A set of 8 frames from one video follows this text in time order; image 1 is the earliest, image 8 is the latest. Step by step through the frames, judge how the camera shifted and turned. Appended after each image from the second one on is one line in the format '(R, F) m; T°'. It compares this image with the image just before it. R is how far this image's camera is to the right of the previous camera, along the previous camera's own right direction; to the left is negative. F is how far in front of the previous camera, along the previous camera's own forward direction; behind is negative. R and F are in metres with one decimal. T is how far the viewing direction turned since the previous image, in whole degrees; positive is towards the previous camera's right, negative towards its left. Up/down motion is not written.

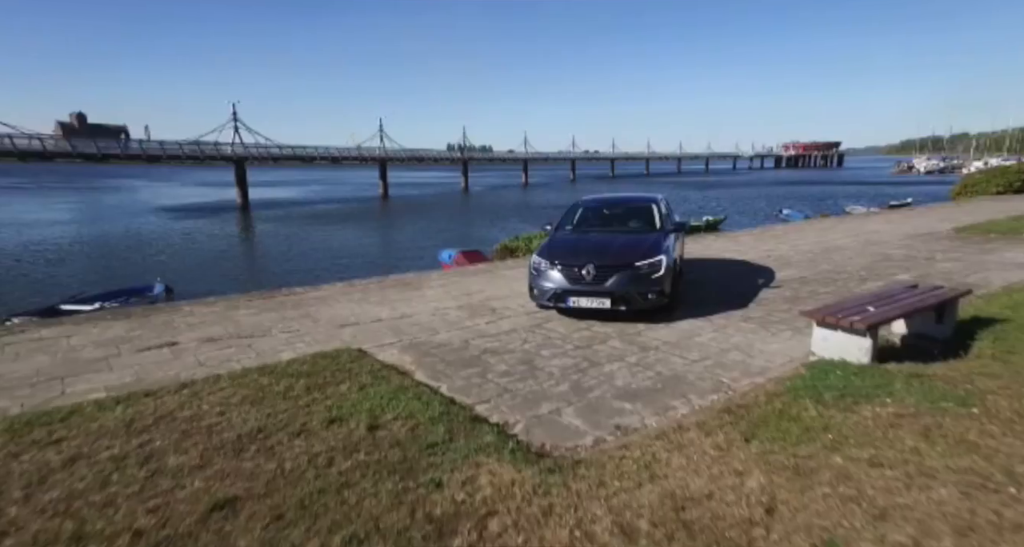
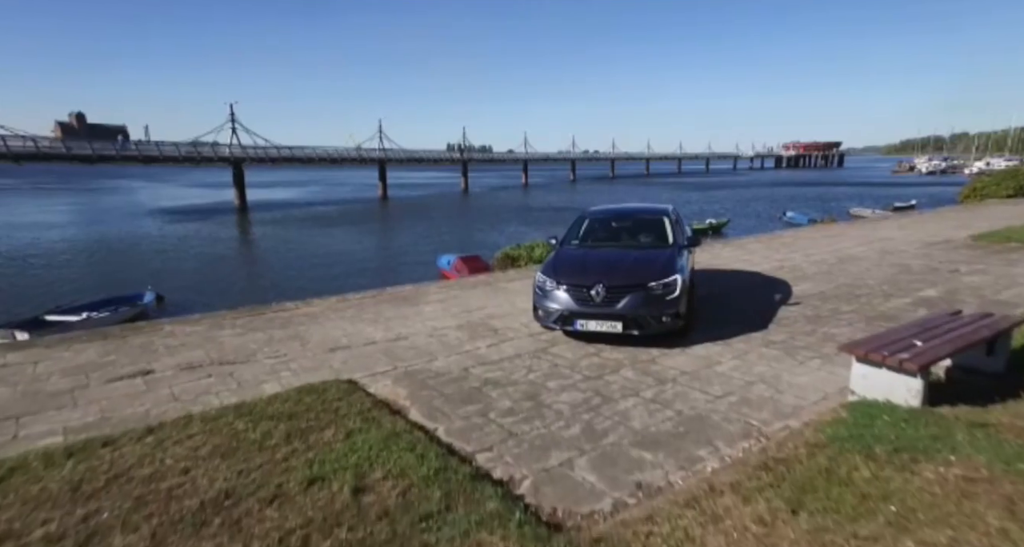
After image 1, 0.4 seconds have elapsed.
(0.0, +0.5) m; 0°
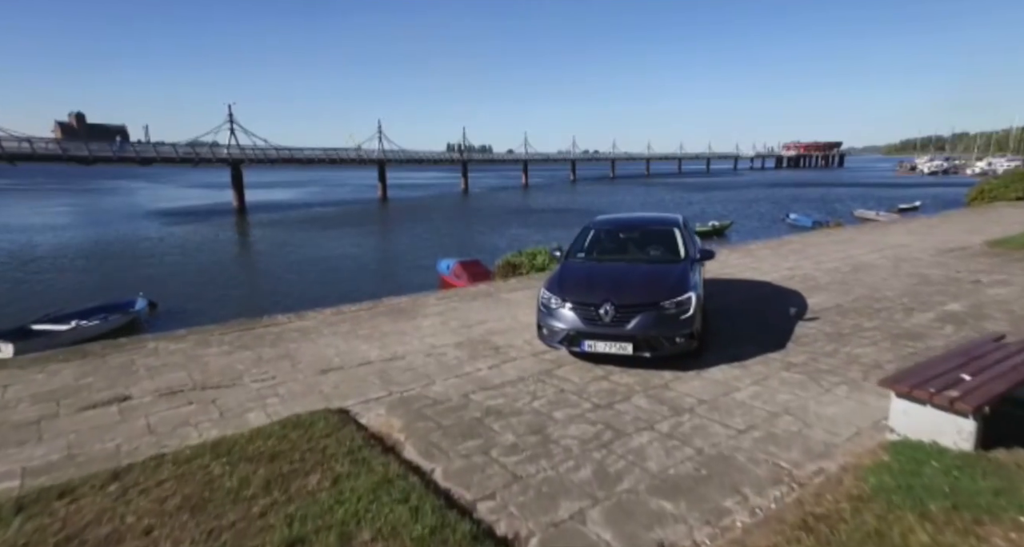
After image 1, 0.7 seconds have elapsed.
(0.0, +0.4) m; 0°
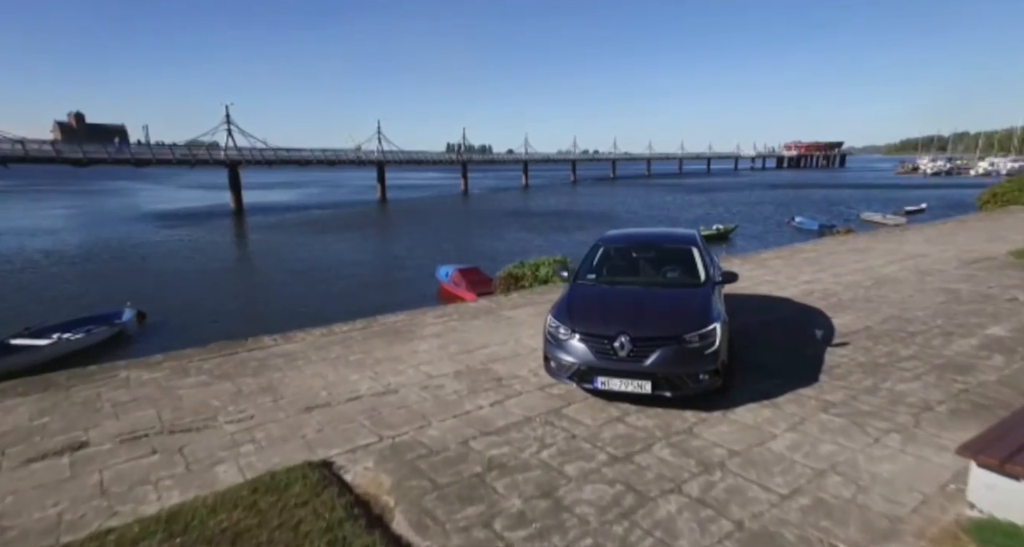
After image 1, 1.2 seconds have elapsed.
(0.0, +0.6) m; 0°
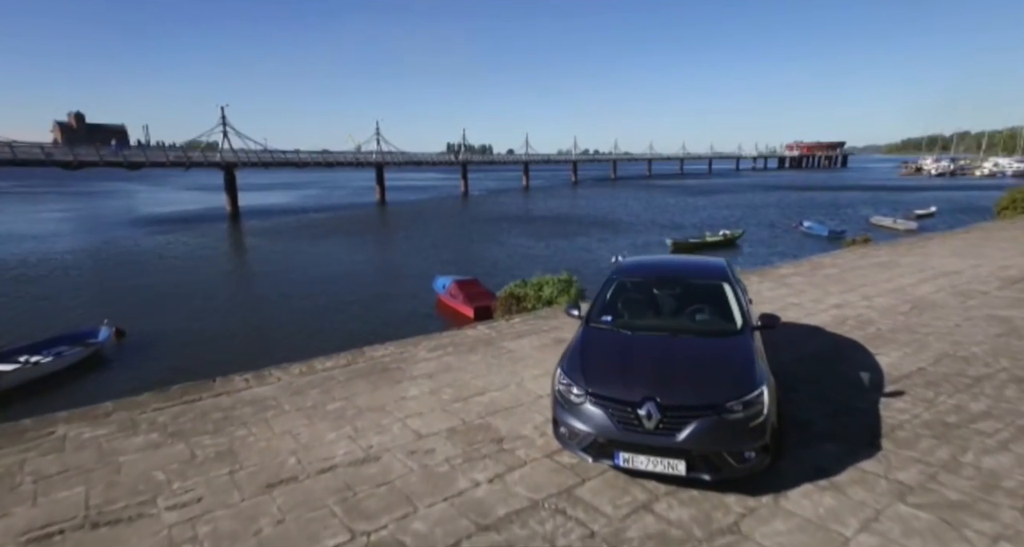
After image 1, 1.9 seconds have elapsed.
(0.0, +1.0) m; 0°
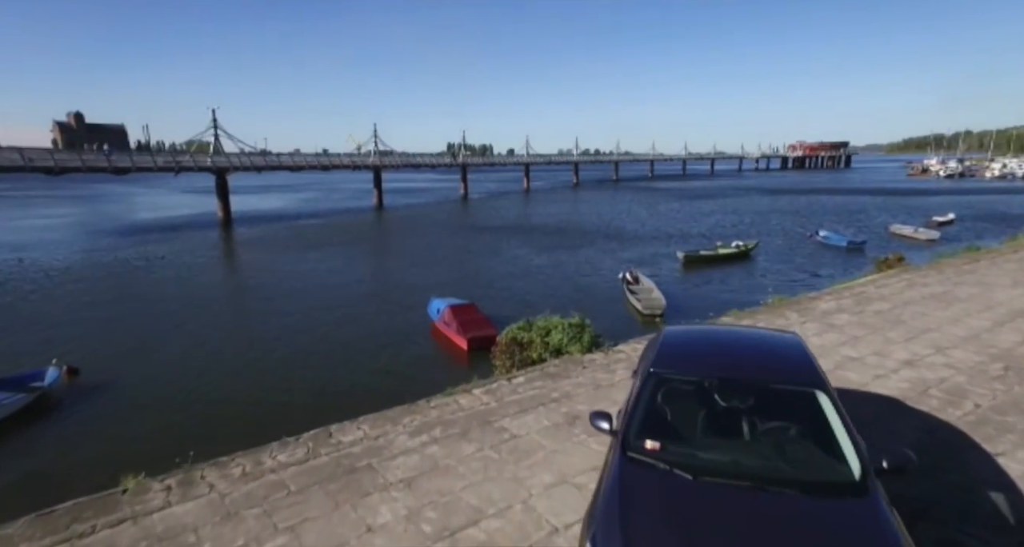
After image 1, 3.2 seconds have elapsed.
(0.0, +1.7) m; 0°
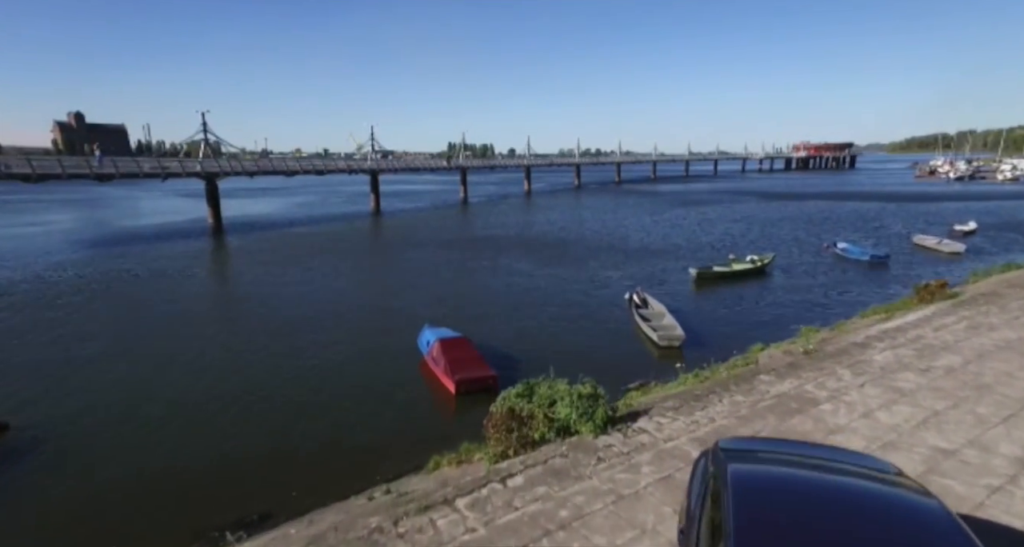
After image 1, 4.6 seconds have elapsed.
(+0.1, +1.9) m; 0°
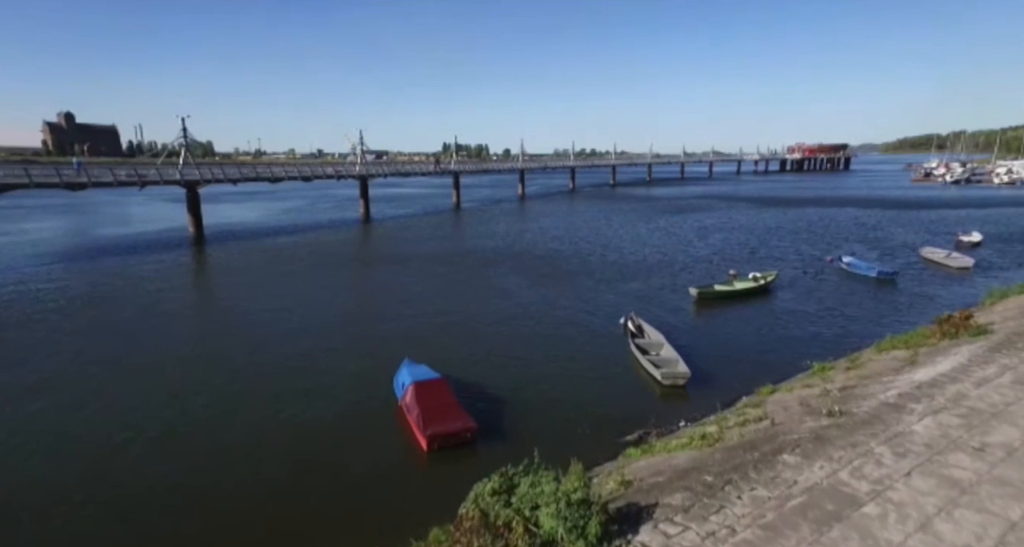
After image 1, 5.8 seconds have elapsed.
(+0.3, +1.6) m; +1°
